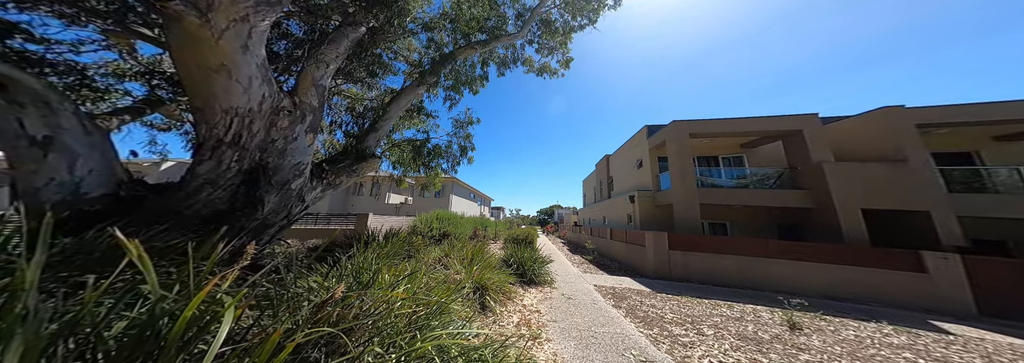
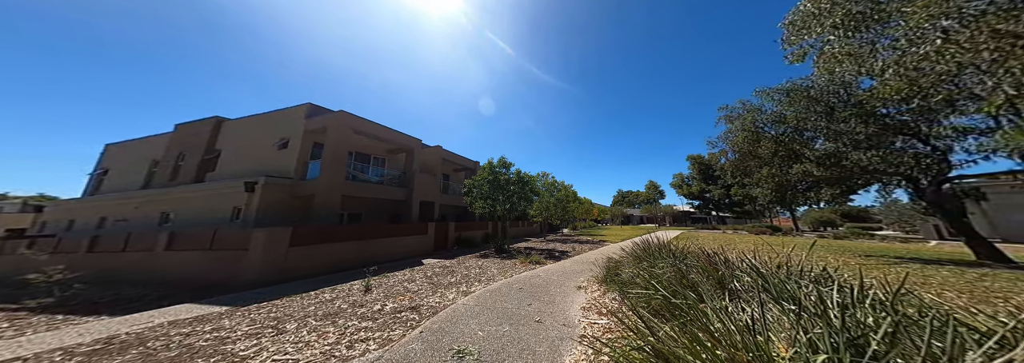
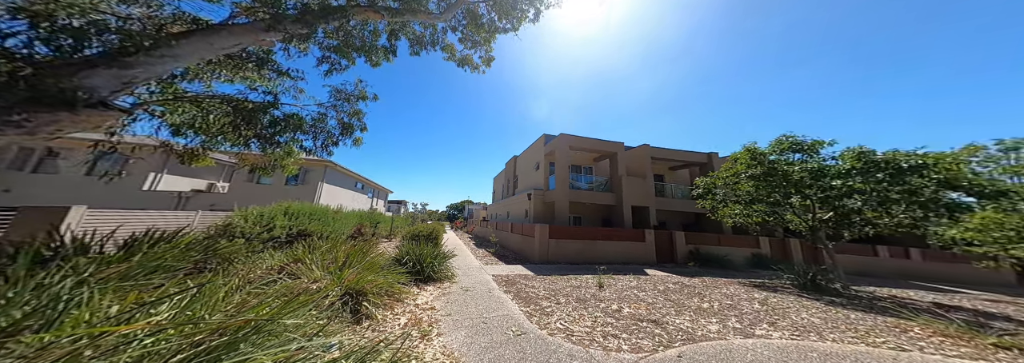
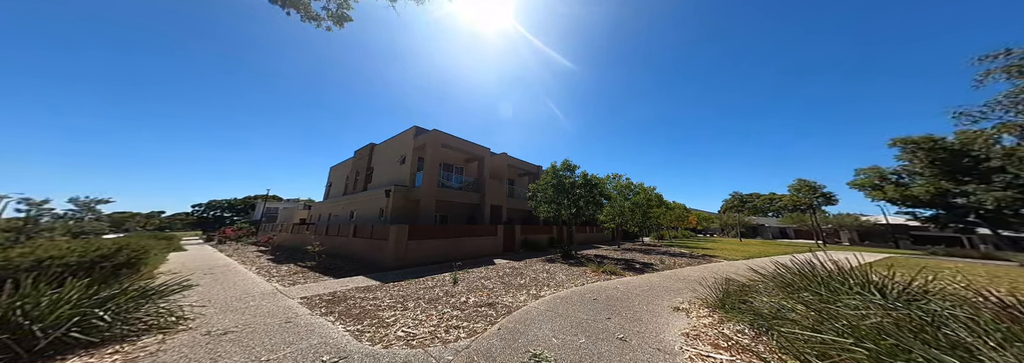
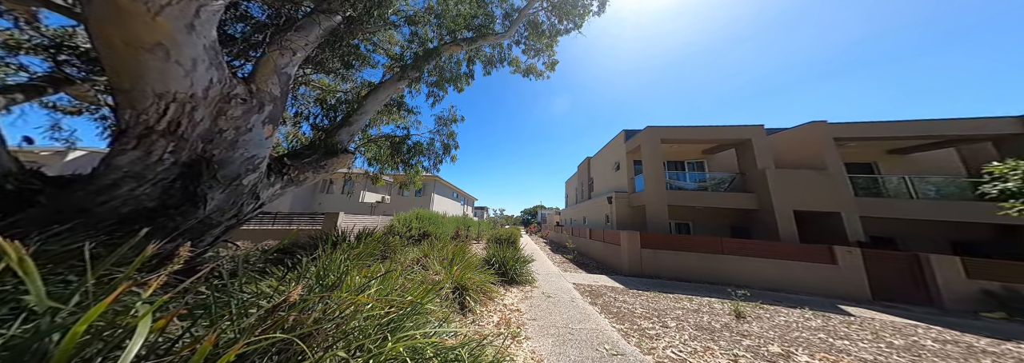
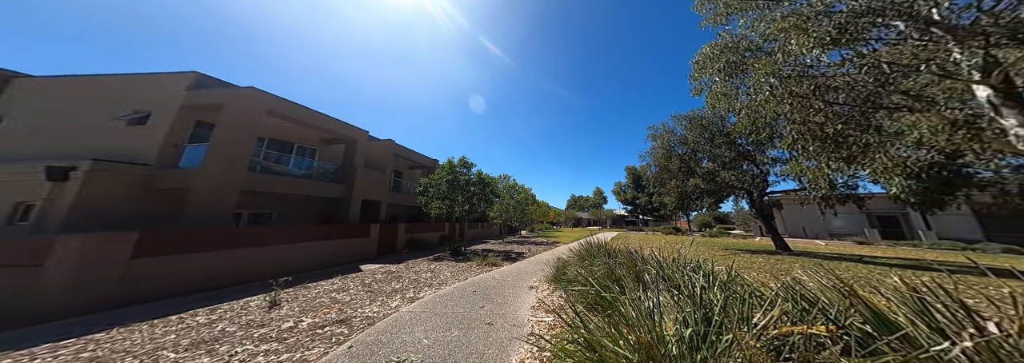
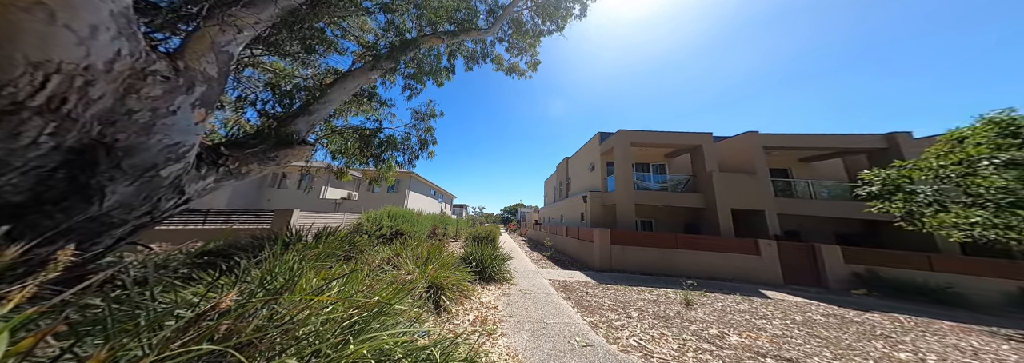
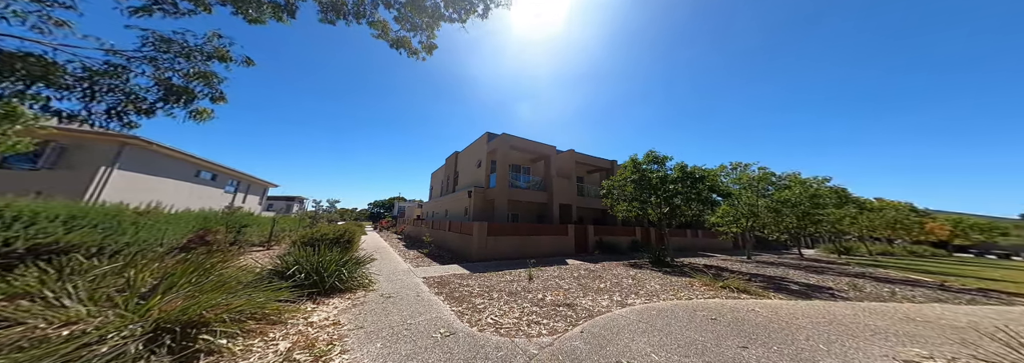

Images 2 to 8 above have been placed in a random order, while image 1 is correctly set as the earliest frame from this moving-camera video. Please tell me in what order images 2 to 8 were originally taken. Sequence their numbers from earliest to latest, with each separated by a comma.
5, 7, 3, 8, 4, 2, 6
